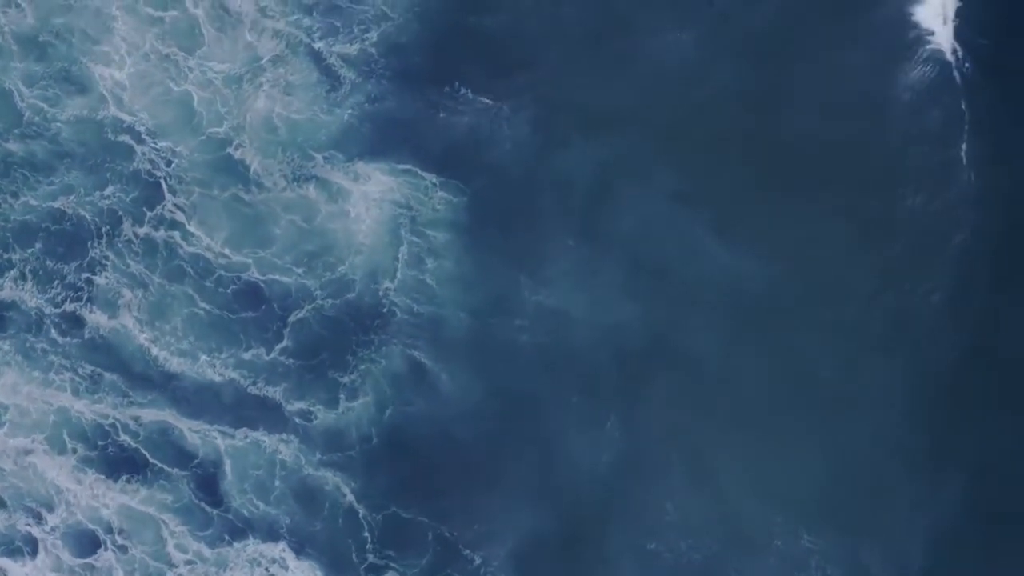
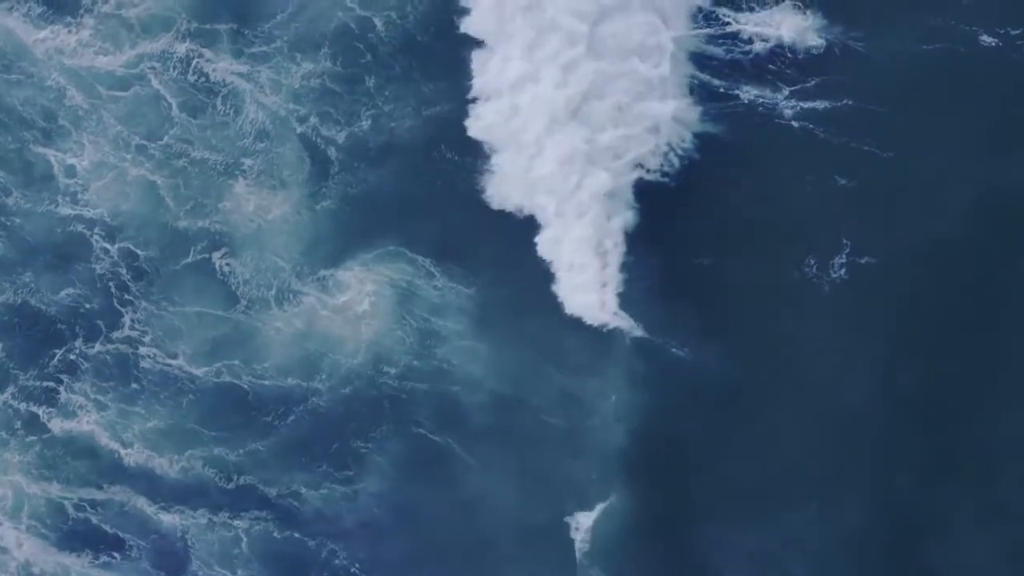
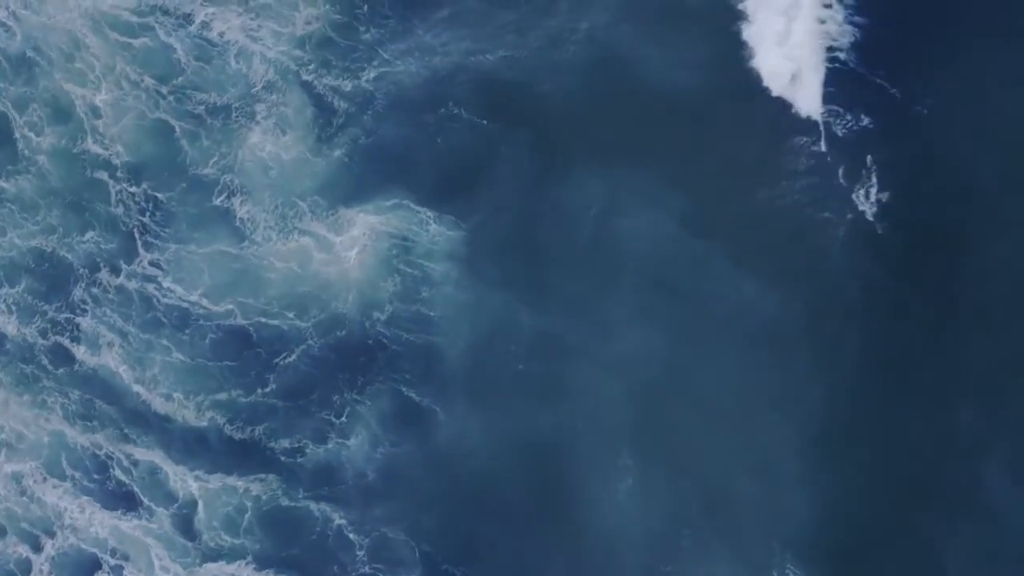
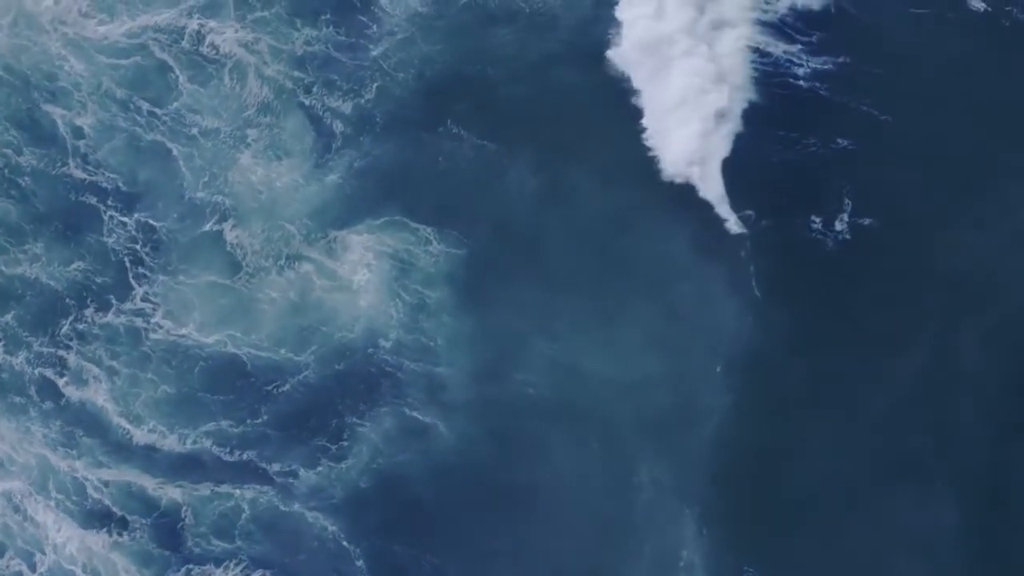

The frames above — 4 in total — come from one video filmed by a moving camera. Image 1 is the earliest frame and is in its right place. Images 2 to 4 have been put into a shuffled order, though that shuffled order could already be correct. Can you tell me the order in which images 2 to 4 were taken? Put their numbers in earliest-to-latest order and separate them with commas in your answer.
3, 4, 2
